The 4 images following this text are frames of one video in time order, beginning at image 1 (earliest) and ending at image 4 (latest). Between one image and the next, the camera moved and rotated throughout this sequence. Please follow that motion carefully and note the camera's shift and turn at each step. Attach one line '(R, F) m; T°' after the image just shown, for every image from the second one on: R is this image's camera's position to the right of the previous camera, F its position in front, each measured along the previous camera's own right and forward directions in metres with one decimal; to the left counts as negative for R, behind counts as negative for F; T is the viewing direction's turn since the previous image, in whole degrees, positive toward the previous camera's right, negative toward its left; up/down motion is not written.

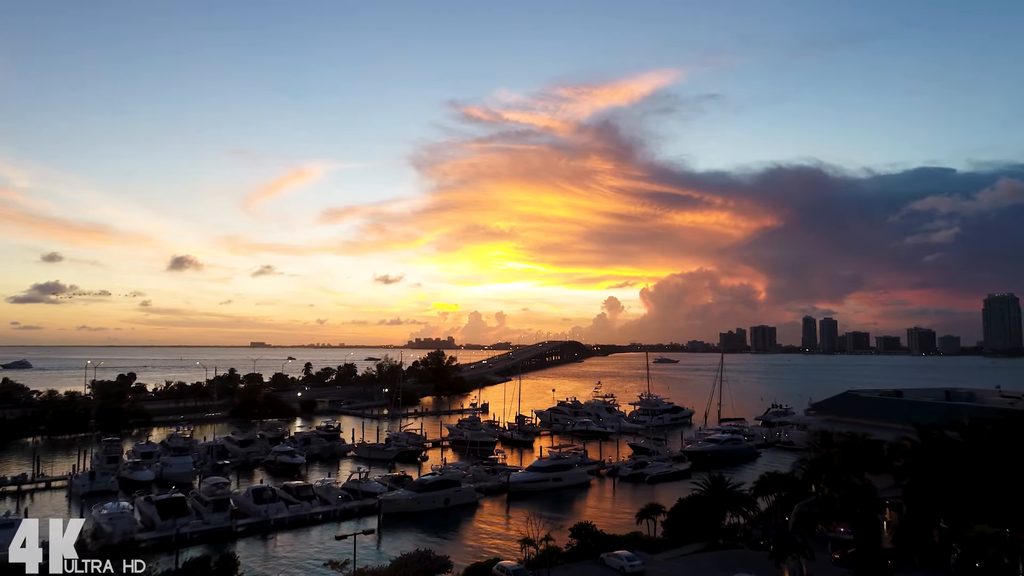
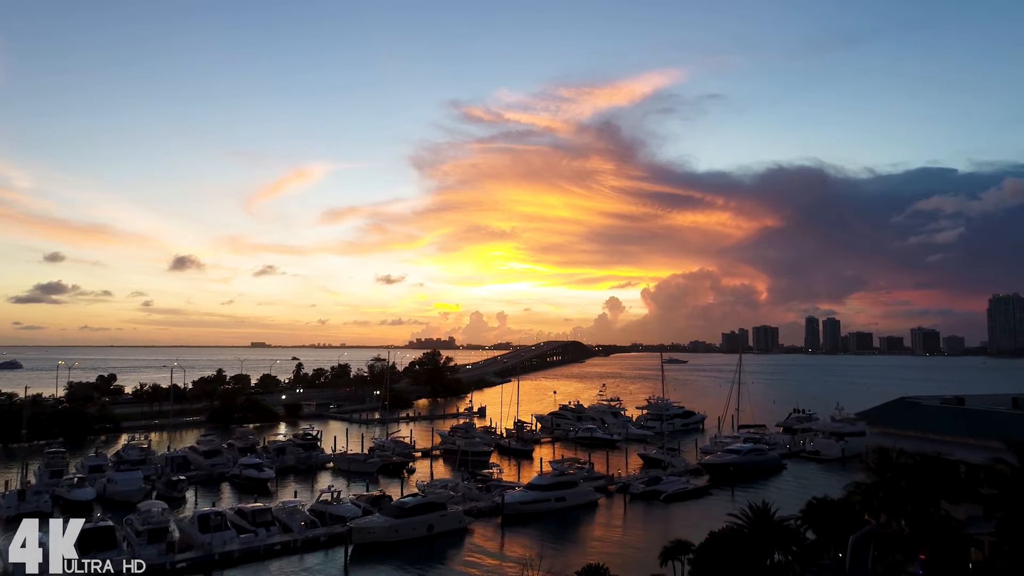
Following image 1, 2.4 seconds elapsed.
(+0.3, +5.3) m; 0°
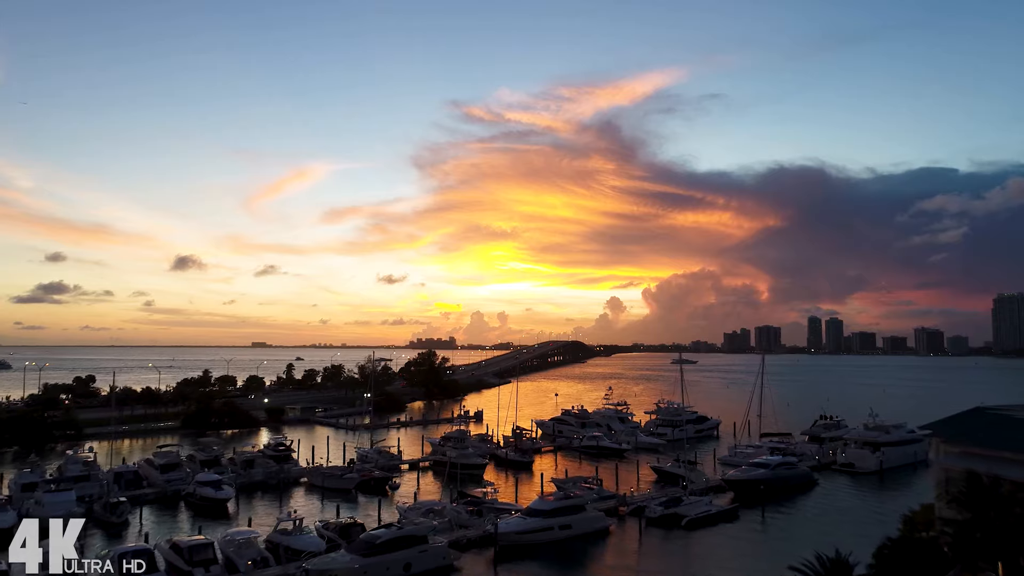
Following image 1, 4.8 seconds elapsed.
(+0.2, +5.3) m; 0°
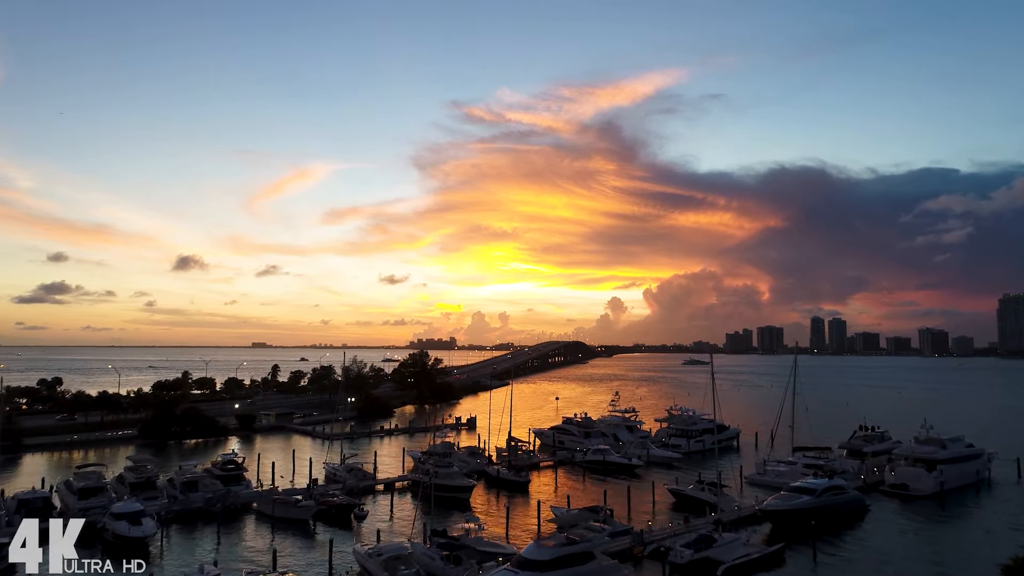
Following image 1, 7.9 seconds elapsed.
(+0.5, +6.9) m; 0°
